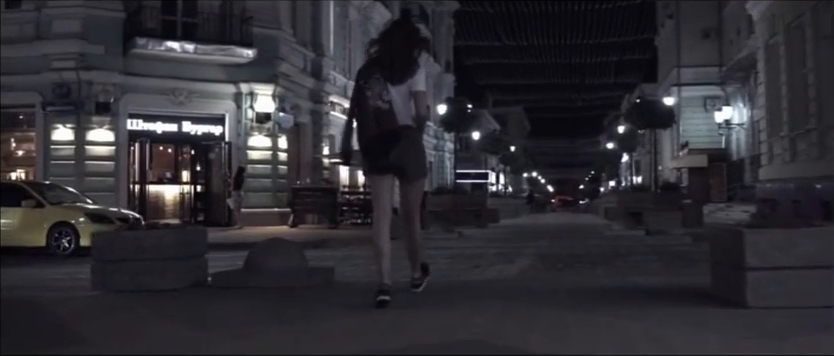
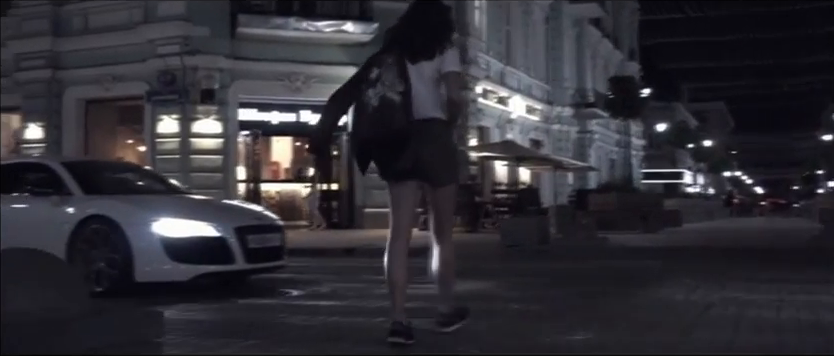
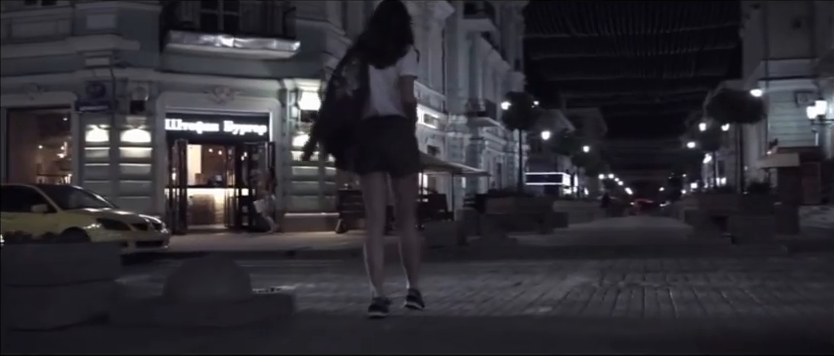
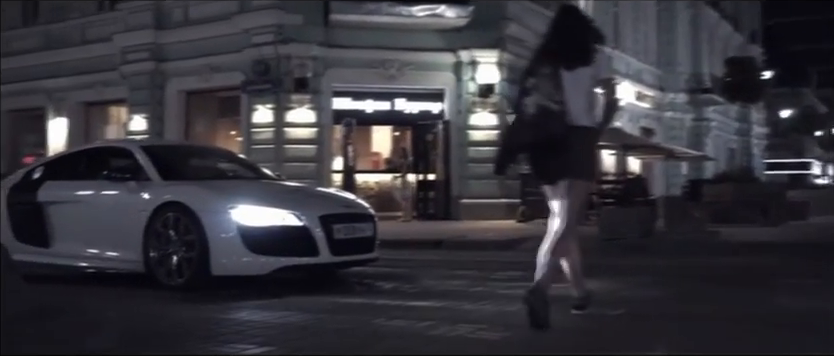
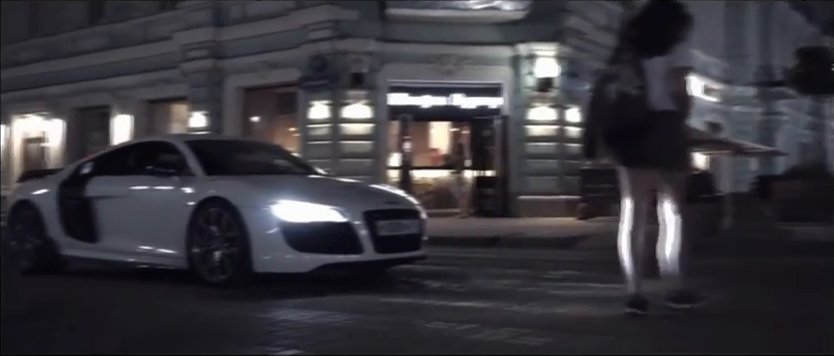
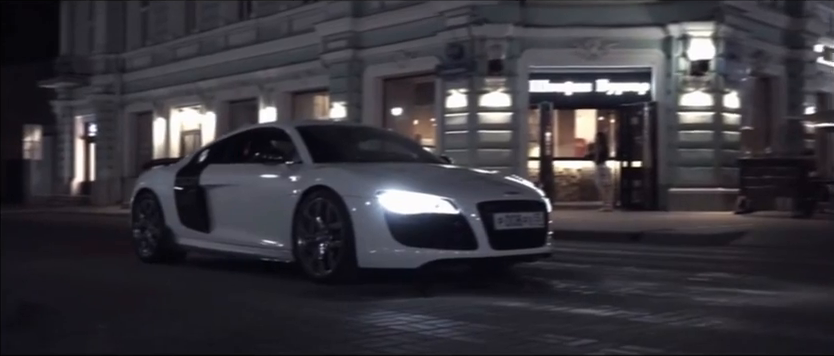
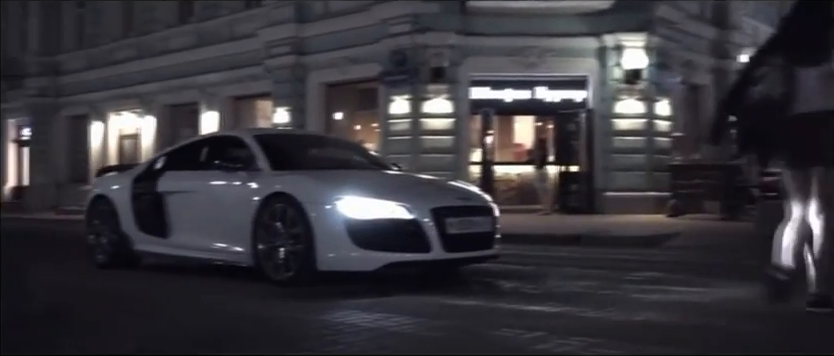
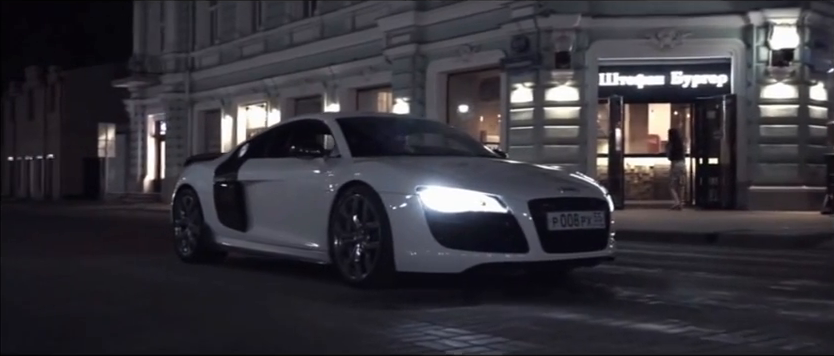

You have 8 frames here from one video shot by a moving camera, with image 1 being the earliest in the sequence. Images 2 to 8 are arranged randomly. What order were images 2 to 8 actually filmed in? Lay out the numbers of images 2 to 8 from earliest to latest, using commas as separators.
3, 2, 4, 5, 7, 6, 8
